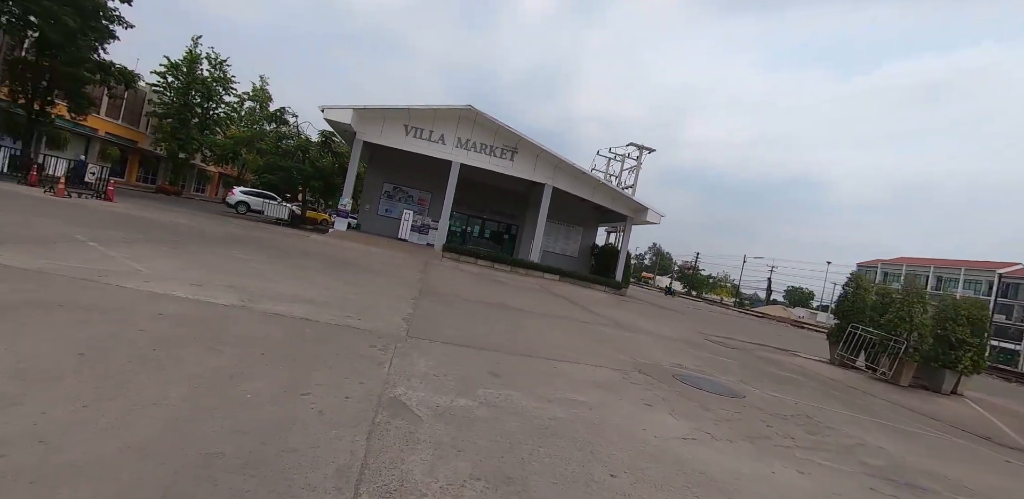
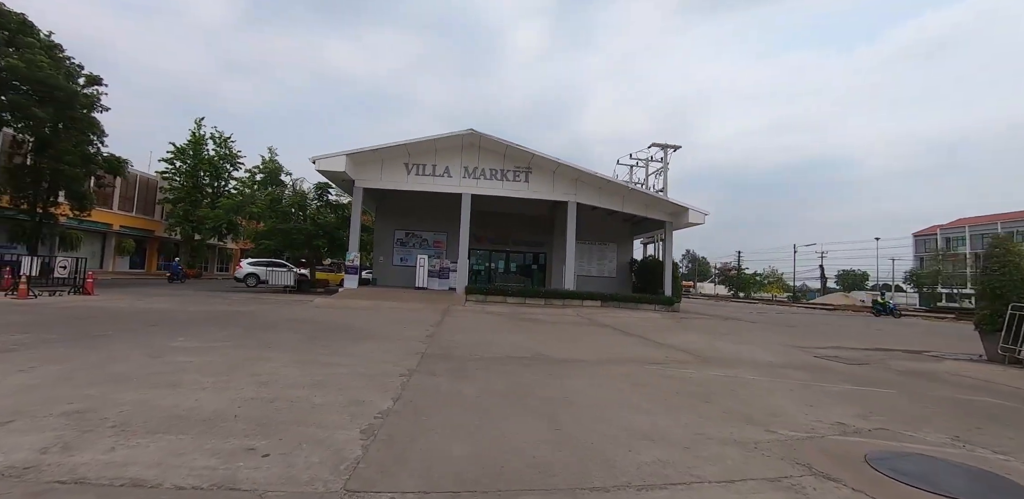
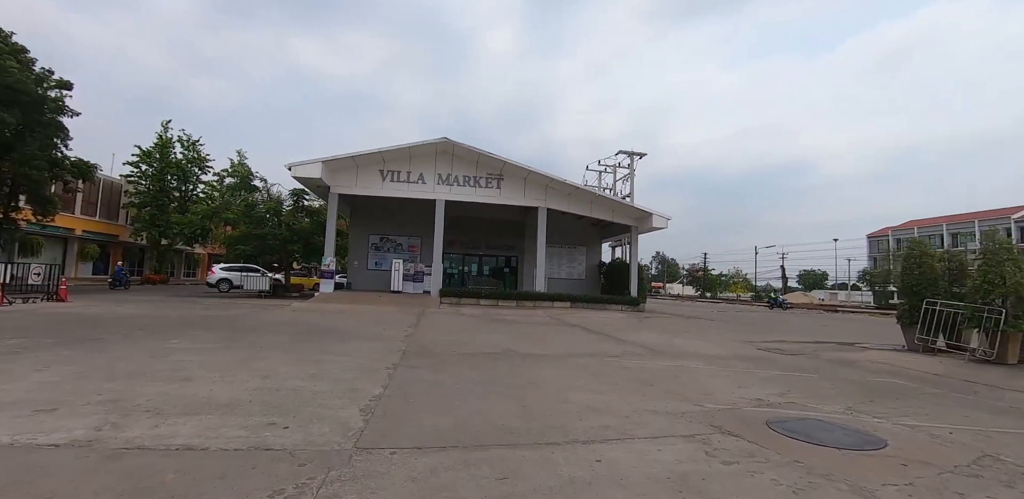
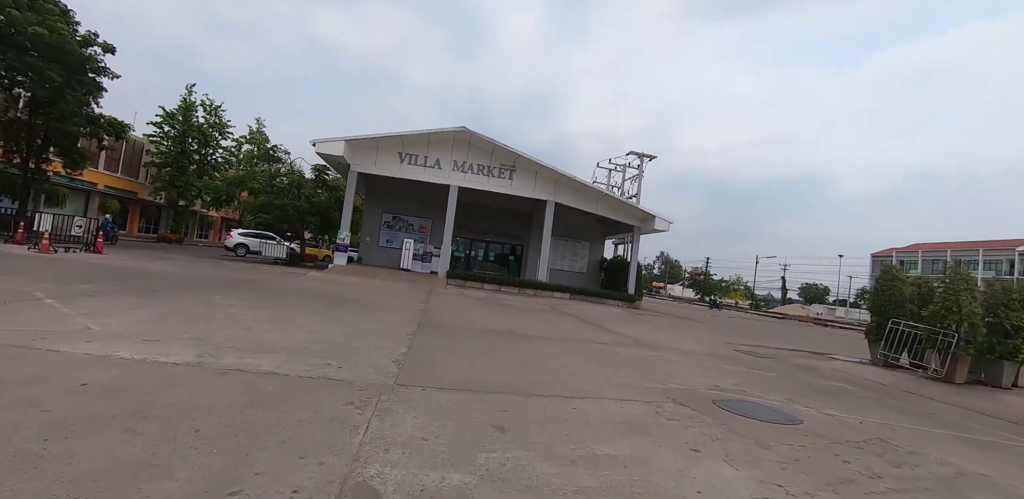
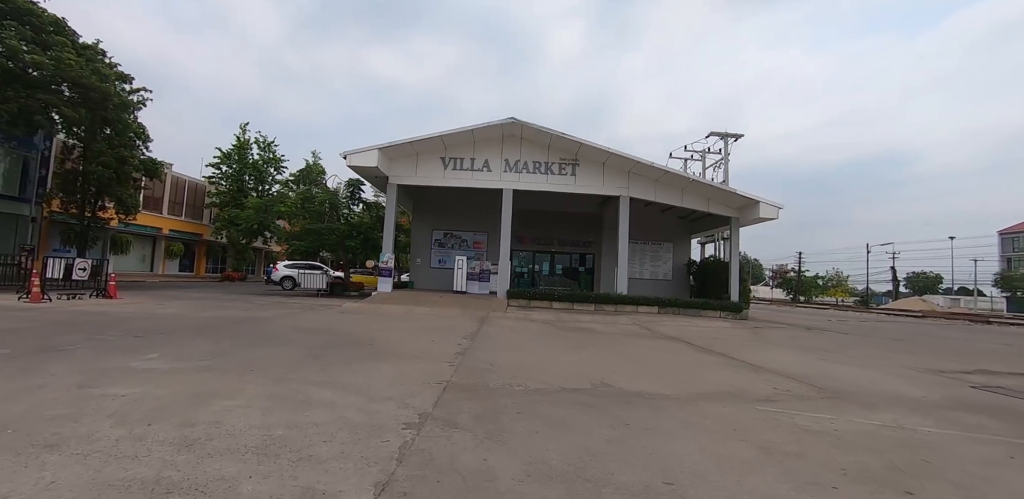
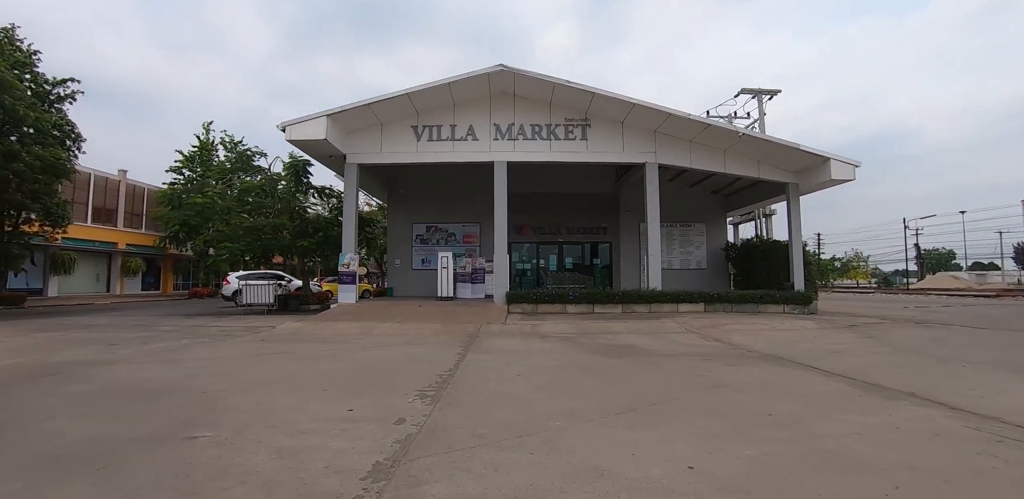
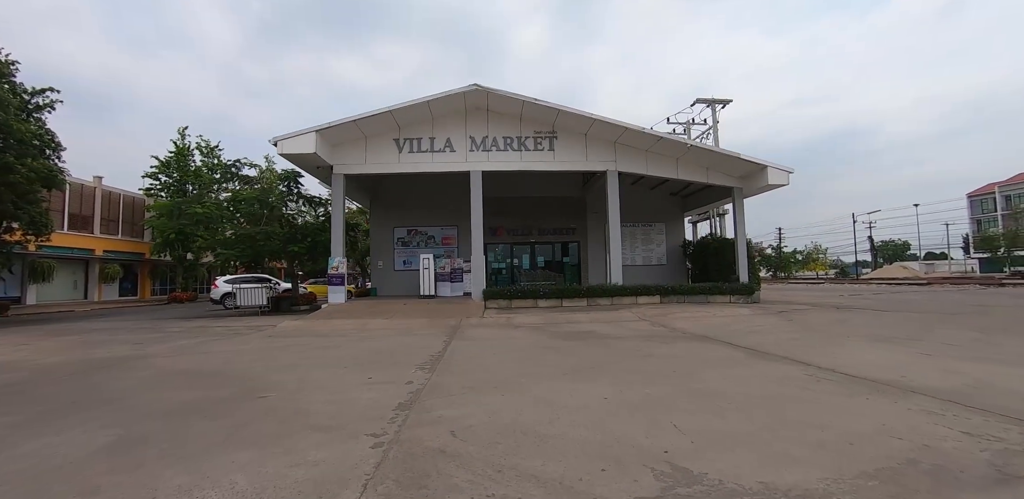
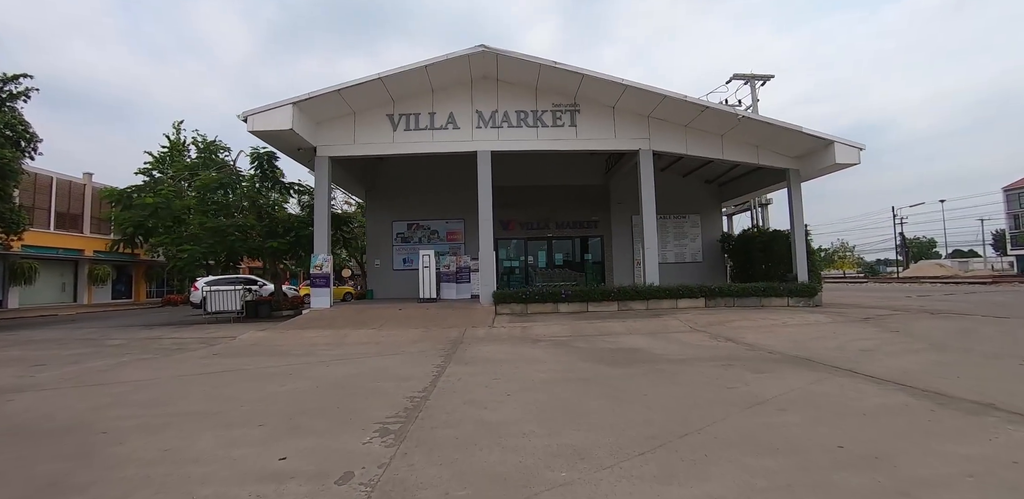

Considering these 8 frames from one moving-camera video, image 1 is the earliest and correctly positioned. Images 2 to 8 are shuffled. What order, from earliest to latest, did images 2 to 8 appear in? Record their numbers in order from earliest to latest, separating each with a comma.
4, 3, 2, 5, 7, 6, 8
